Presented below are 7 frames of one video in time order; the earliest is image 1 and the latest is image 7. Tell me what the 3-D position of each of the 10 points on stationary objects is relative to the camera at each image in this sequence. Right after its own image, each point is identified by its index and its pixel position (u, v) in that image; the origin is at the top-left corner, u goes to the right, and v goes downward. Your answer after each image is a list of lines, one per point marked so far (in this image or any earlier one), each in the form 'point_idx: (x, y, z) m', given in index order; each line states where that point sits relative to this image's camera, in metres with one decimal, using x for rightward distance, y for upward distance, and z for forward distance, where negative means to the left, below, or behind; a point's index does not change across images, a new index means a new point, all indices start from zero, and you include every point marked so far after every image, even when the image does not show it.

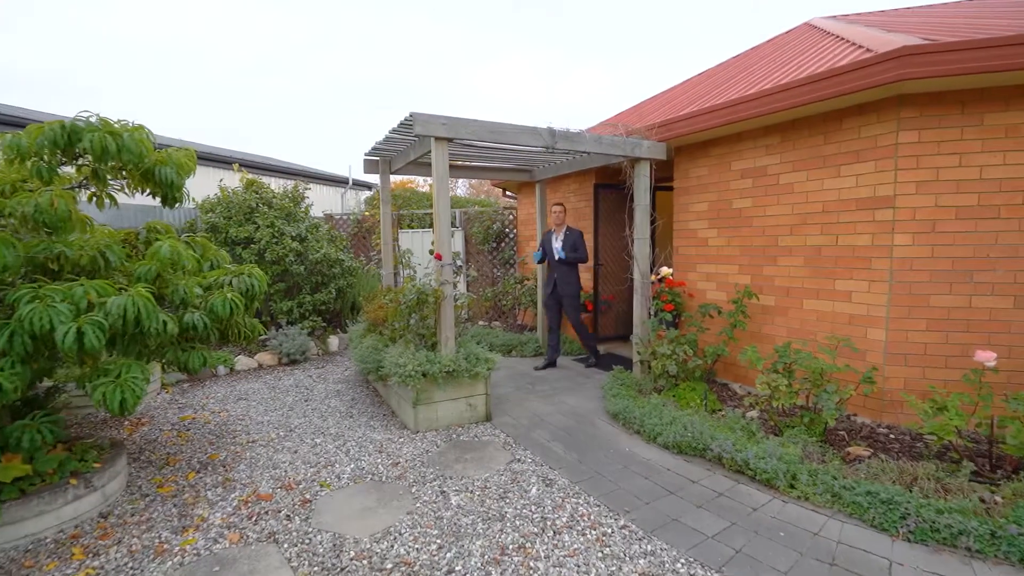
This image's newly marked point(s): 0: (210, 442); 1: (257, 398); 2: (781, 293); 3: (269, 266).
0: (-1.8, -0.9, +3.1) m
1: (-2.0, -0.9, +4.1) m
2: (+2.0, 0.0, +3.8) m
3: (-2.6, +0.2, +5.5) m
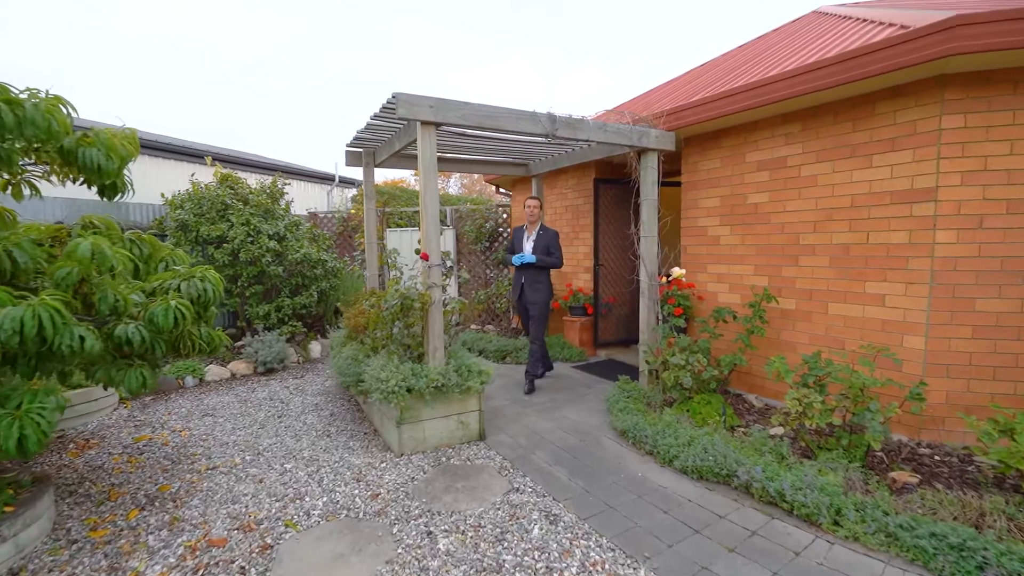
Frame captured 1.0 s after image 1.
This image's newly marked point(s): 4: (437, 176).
0: (-1.9, -1.0, +2.7) m
1: (-2.1, -0.9, +3.7) m
2: (+2.0, -0.1, +3.5) m
3: (-2.7, +0.2, +5.1) m
4: (-0.4, +0.6, +3.0) m
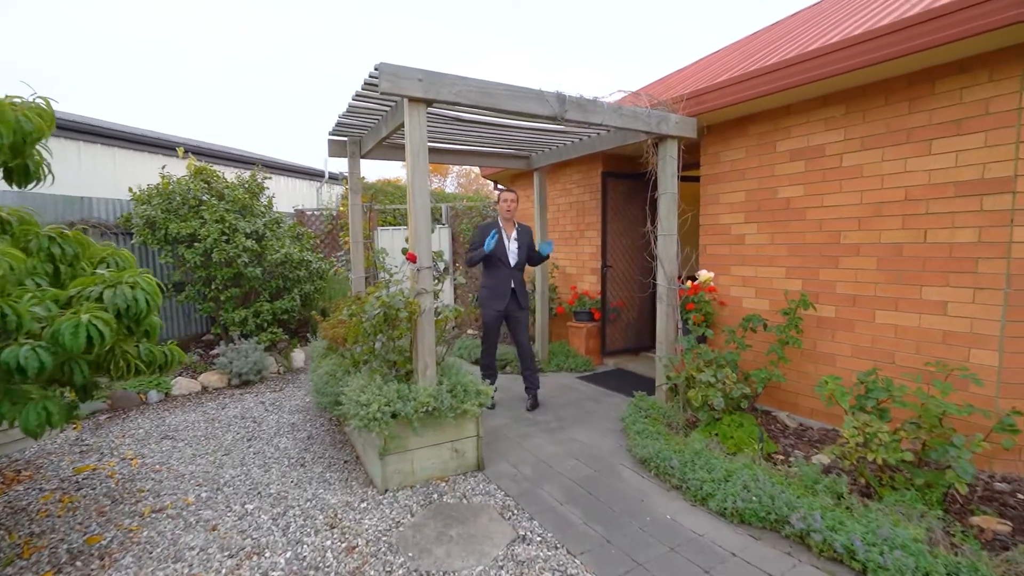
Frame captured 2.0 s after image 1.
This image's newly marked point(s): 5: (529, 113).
0: (-1.8, -1.0, +2.3) m
1: (-2.1, -0.9, +3.2) m
2: (+2.0, -0.1, +3.1) m
3: (-2.7, +0.2, +4.6) m
4: (-0.4, +0.6, +2.5) m
5: (+0.1, +1.0, +2.8) m
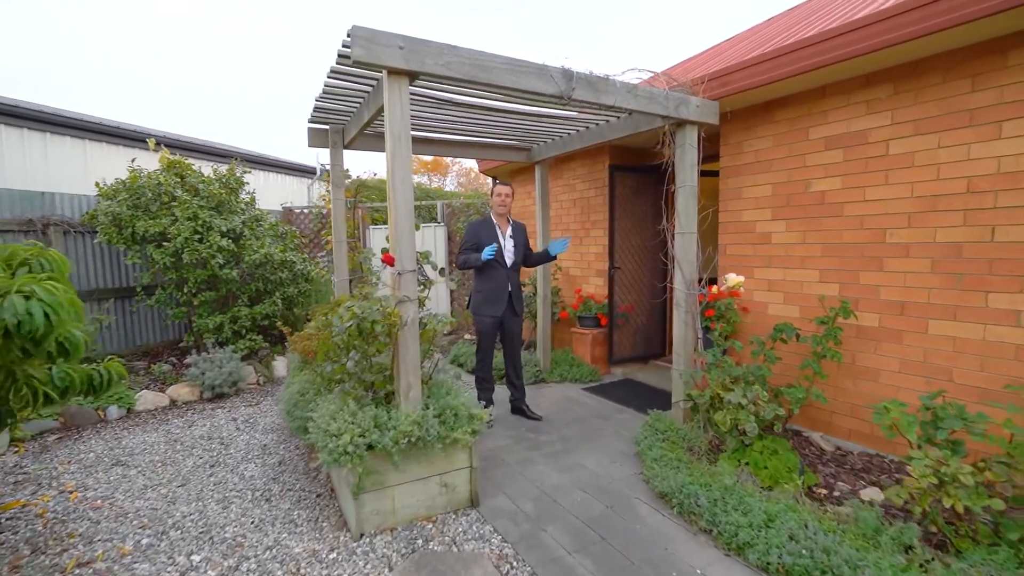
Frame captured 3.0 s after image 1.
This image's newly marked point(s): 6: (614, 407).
0: (-1.8, -1.0, +1.9) m
1: (-2.1, -1.0, +2.9) m
2: (+2.0, -0.1, +2.7) m
3: (-2.7, +0.1, +4.3) m
4: (-0.4, +0.6, +2.2) m
5: (+0.1, +0.9, +2.4) m
6: (+0.7, -0.9, +3.7) m
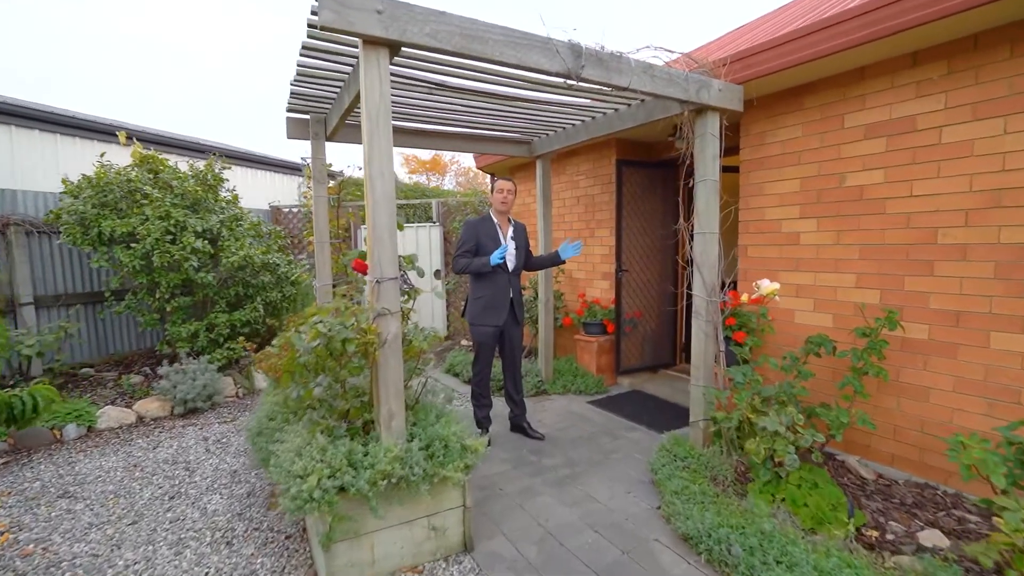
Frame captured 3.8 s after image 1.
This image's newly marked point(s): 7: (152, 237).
0: (-1.8, -1.1, +1.6) m
1: (-2.1, -1.0, +2.5) m
2: (+2.0, -0.2, +2.4) m
3: (-2.7, +0.1, +3.9) m
4: (-0.4, +0.5, +1.8) m
5: (+0.1, +0.9, +2.1) m
6: (+0.7, -0.9, +3.4) m
7: (-2.7, +0.4, +3.8) m
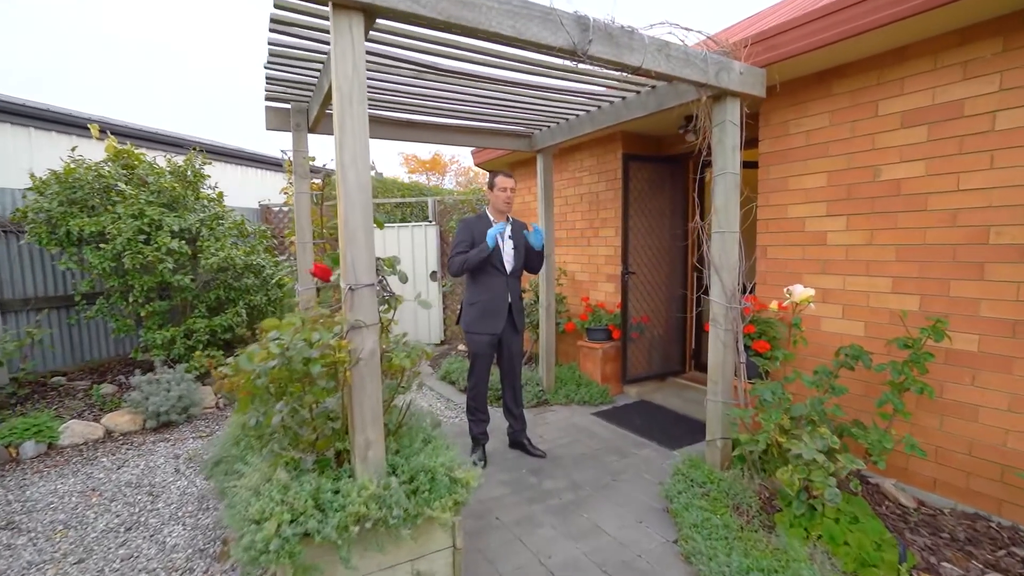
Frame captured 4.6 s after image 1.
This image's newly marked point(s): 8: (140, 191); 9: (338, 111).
0: (-1.9, -1.1, +1.3) m
1: (-2.1, -1.0, +2.3) m
2: (+2.0, -0.2, +2.1) m
3: (-2.7, +0.1, +3.7) m
4: (-0.4, +0.5, +1.6) m
5: (+0.1, +0.9, +1.8) m
6: (+0.7, -0.9, +3.1) m
7: (-2.7, +0.4, +3.5) m
8: (-2.8, +0.7, +3.8) m
9: (-0.5, +0.5, +1.5) m
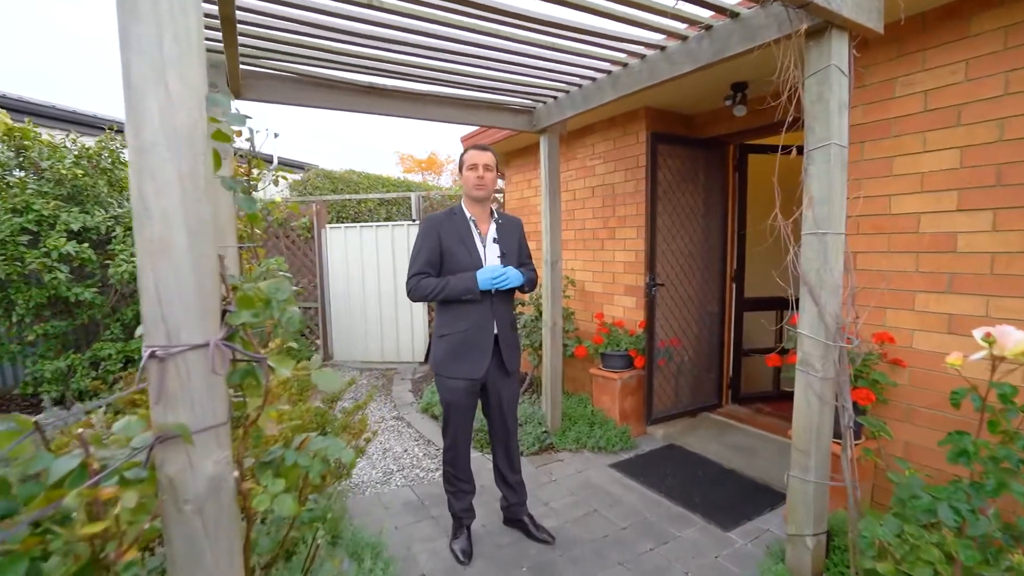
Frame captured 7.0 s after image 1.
0: (-1.9, -1.2, +0.5) m
1: (-2.1, -1.1, +1.4) m
2: (+2.0, -0.3, +1.3) m
3: (-2.7, 0.0, +2.8) m
4: (-0.4, +0.4, +0.7) m
5: (+0.1, +0.8, +1.0) m
6: (+0.7, -1.0, +2.3) m
7: (-2.7, +0.3, +2.7) m
8: (-2.8, +0.6, +3.0) m
9: (-0.5, +0.4, +0.7) m
